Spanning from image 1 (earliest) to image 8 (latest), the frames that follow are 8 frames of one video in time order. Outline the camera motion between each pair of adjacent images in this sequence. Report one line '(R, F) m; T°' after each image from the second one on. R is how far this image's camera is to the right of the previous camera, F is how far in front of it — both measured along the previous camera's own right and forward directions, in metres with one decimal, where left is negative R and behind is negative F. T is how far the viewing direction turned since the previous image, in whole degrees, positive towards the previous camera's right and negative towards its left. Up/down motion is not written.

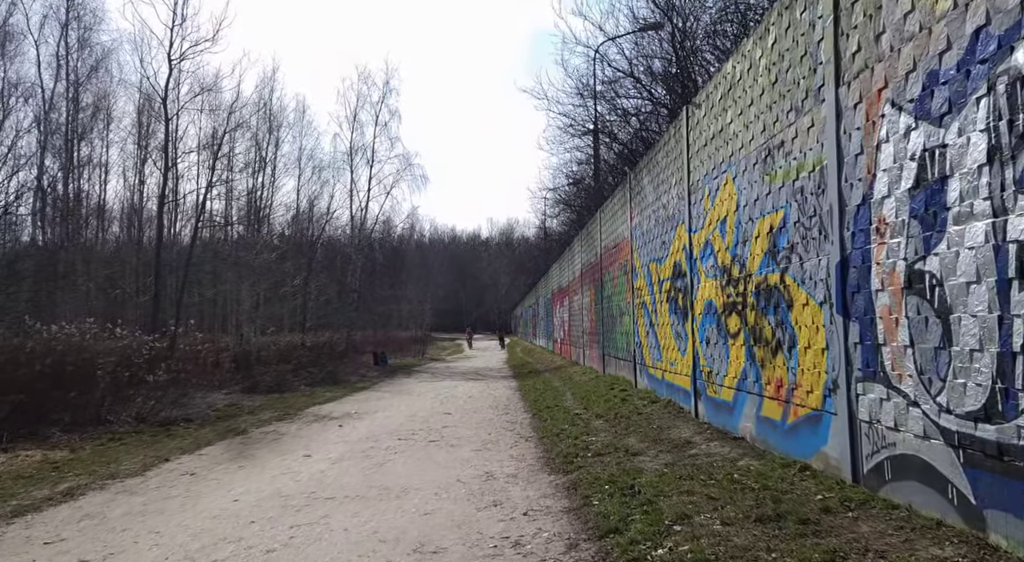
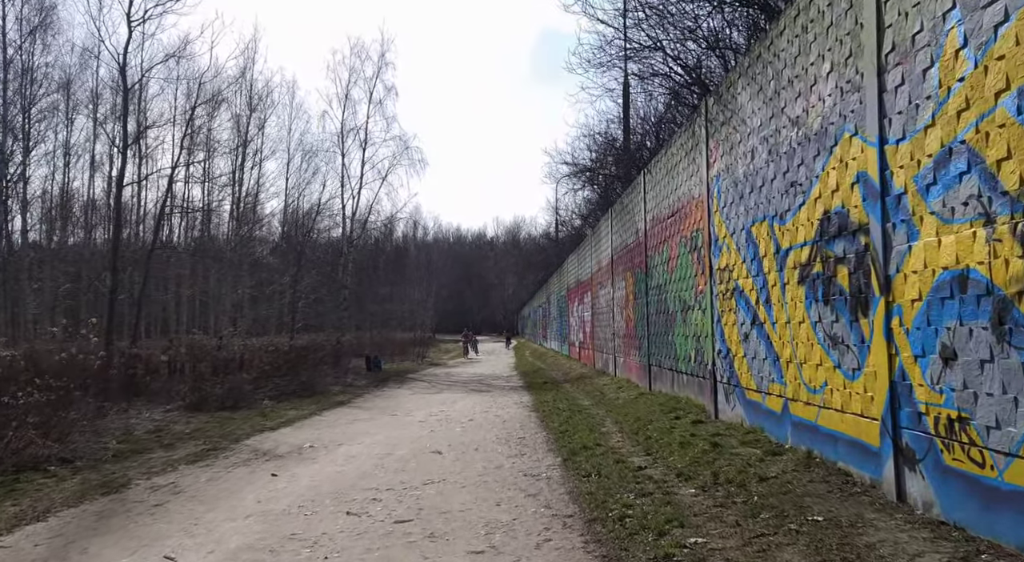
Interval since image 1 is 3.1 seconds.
(-0.2, +4.8) m; 0°
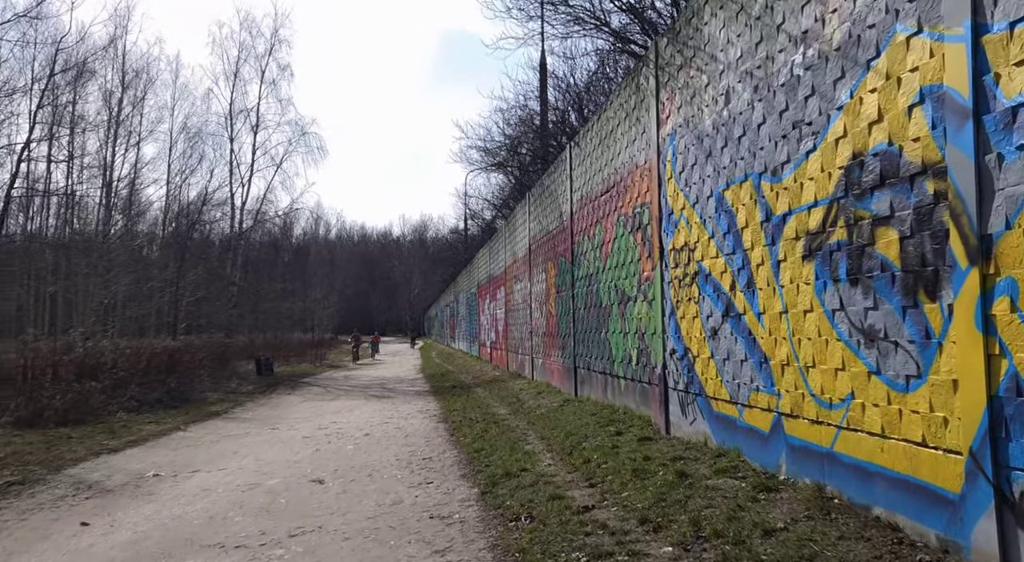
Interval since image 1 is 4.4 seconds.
(0.0, +2.1) m; +7°
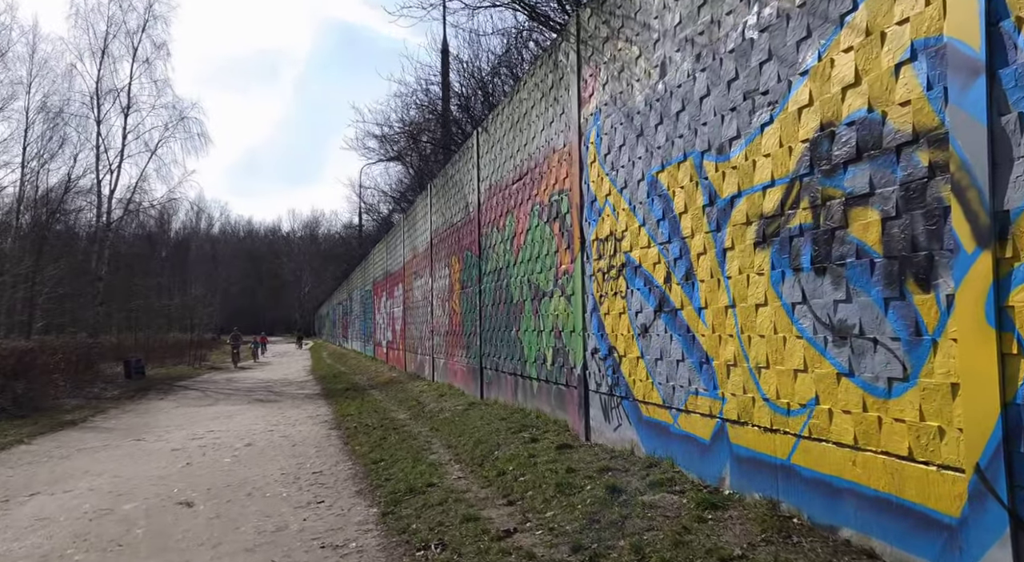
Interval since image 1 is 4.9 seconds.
(-0.1, +0.8) m; +8°
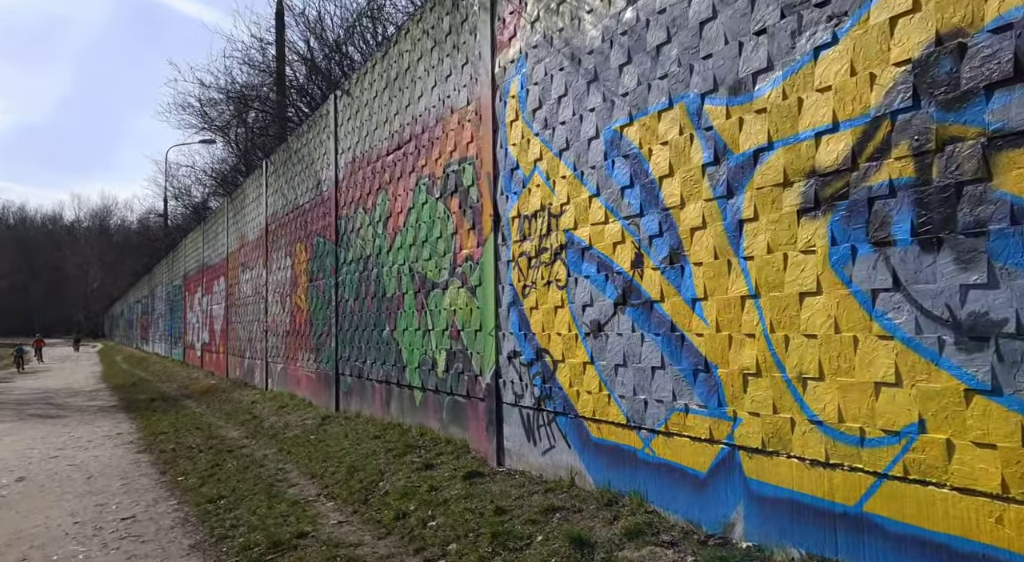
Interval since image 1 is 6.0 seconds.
(-0.5, +1.6) m; +13°
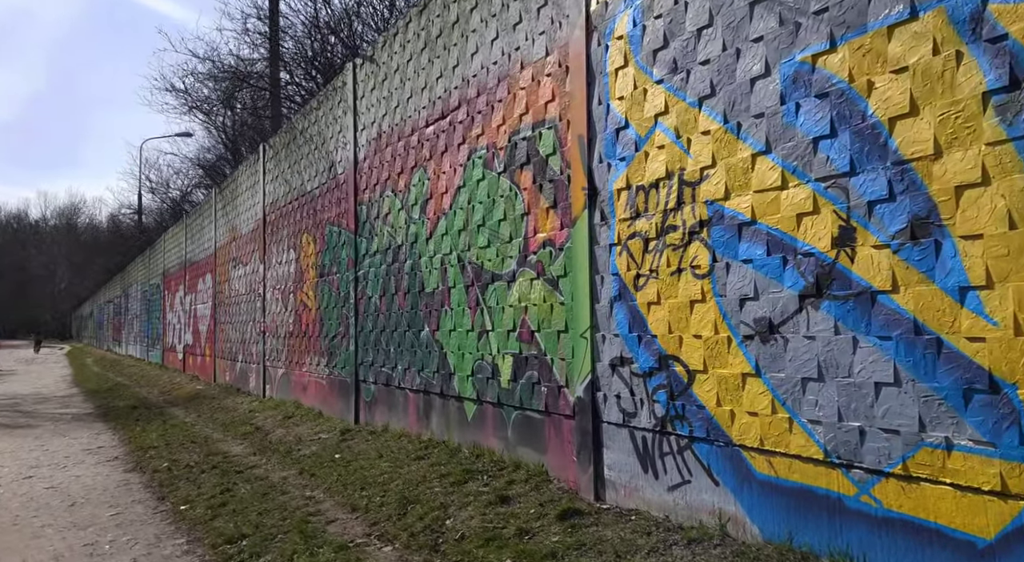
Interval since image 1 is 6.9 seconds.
(-0.8, +1.3) m; +1°
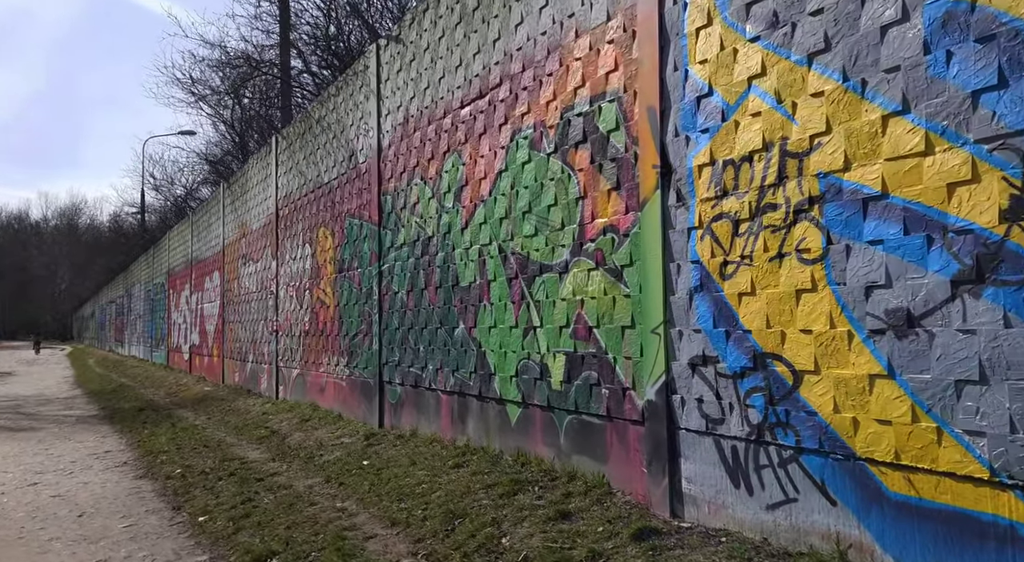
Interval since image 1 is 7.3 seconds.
(-0.4, +0.6) m; 0°
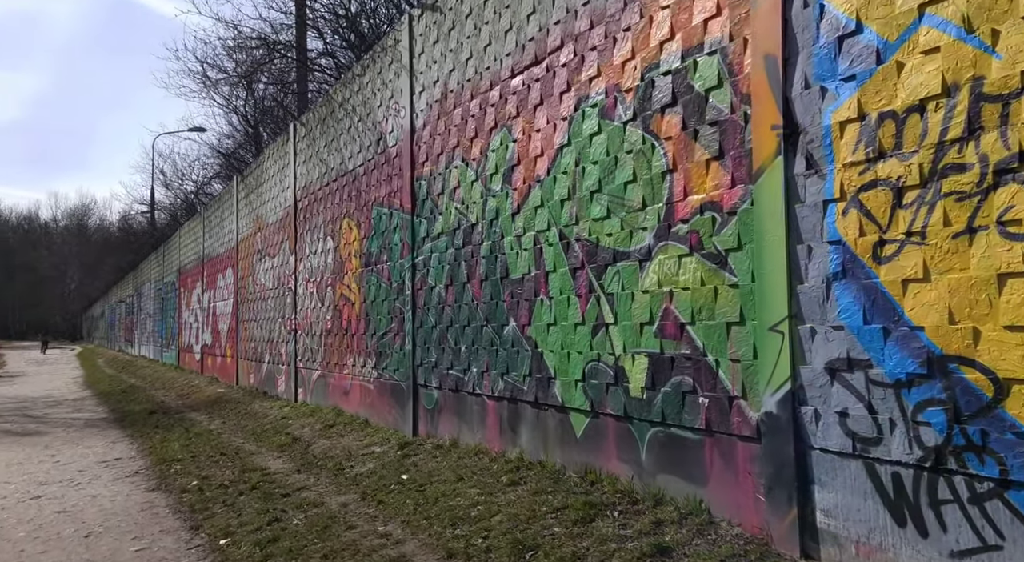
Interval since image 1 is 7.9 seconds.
(-0.4, +0.8) m; -1°
